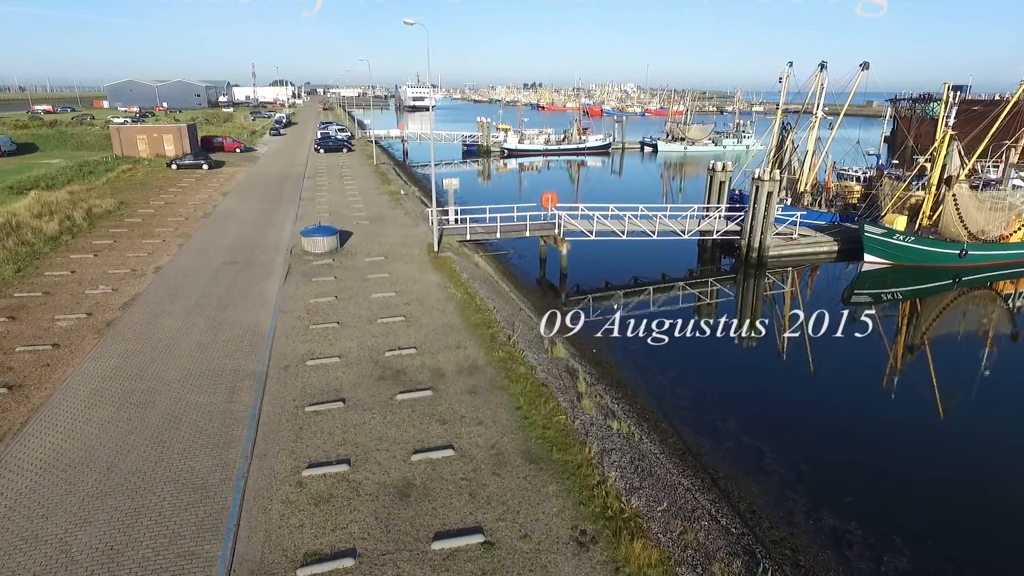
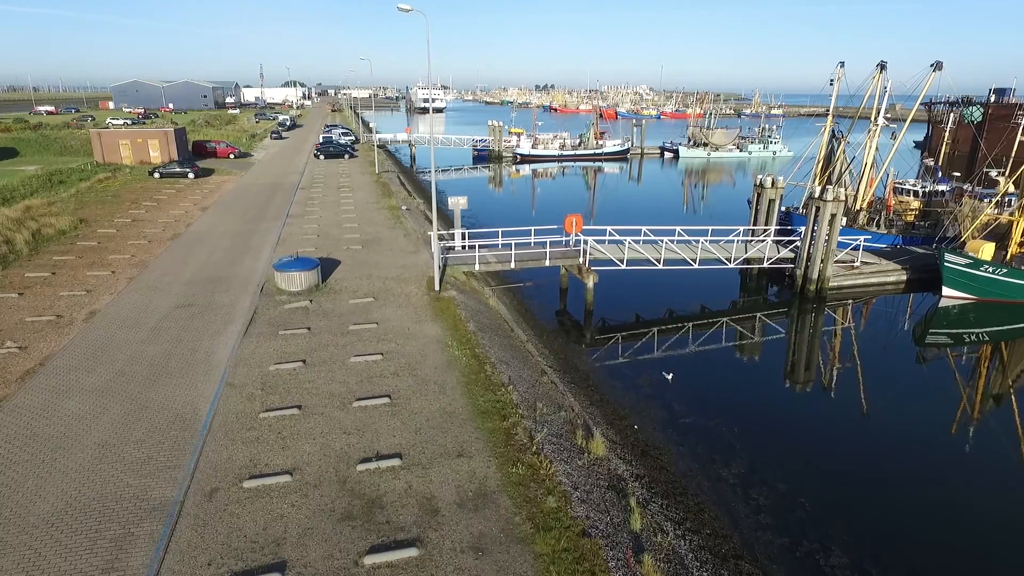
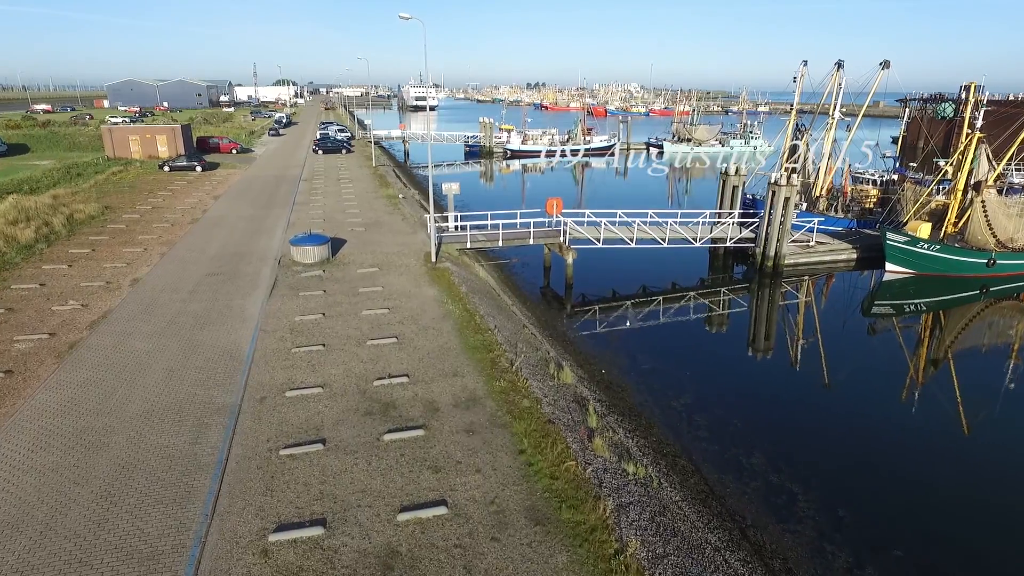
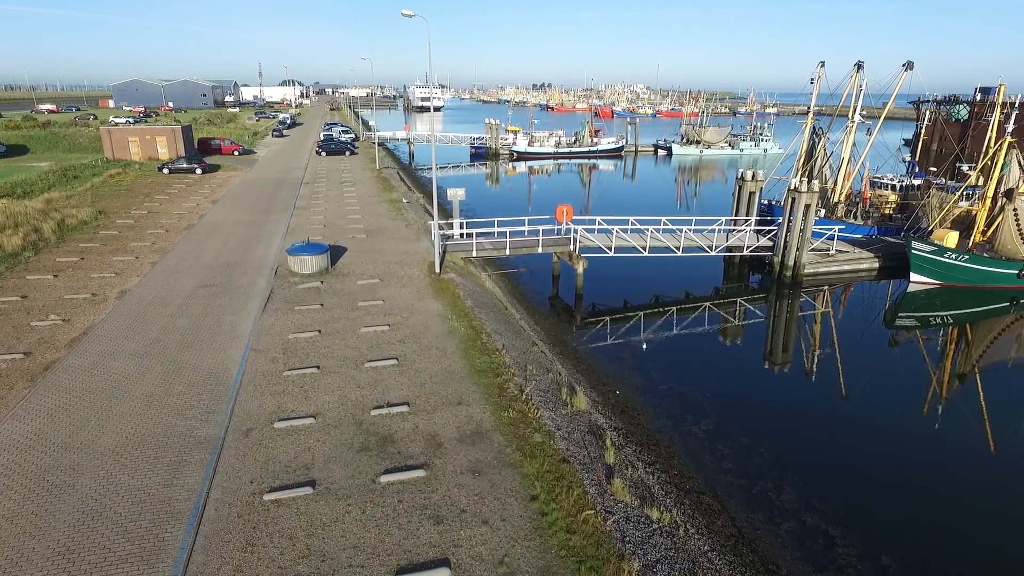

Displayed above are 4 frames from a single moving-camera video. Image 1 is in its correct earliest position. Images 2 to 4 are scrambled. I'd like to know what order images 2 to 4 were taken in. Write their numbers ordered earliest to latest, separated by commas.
3, 4, 2
